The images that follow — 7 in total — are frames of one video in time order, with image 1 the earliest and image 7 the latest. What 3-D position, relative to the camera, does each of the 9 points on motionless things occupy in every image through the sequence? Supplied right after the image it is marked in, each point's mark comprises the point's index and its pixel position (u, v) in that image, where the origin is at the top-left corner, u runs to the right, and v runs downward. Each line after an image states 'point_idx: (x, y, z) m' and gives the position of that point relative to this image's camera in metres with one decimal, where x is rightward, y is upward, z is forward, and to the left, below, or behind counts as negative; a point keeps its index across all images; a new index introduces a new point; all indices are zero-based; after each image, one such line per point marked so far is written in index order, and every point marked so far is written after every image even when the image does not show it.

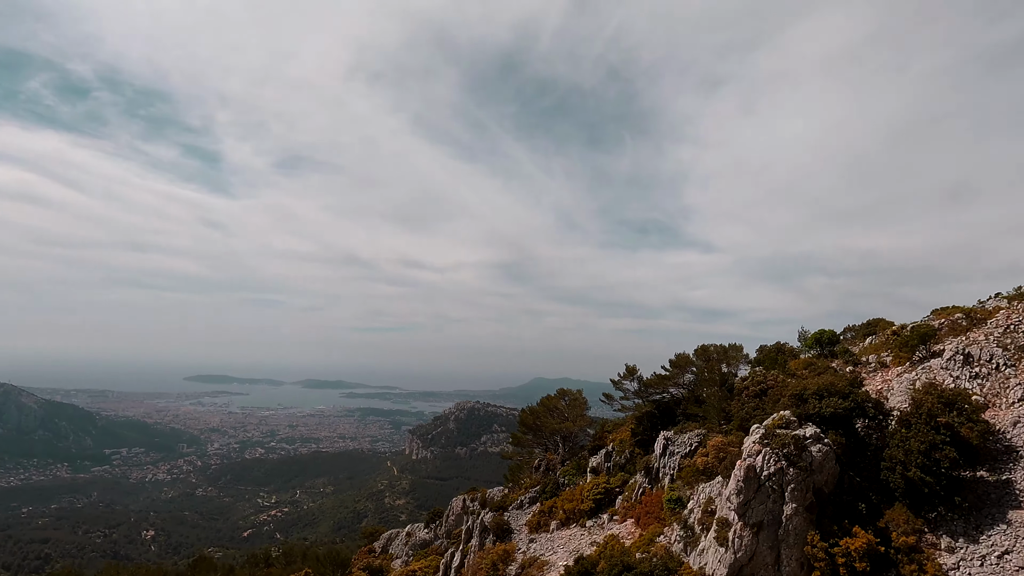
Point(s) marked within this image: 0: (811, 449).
0: (+7.2, -3.9, +12.6) m
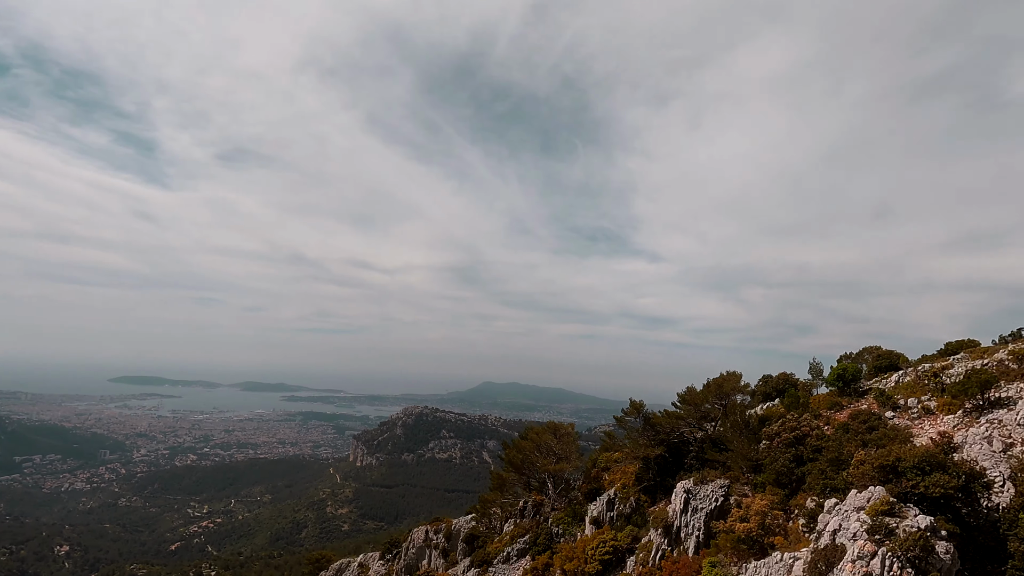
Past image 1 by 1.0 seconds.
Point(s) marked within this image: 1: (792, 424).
0: (+8.0, -4.9, +10.0) m
1: (+10.2, -5.0, +19.4) m
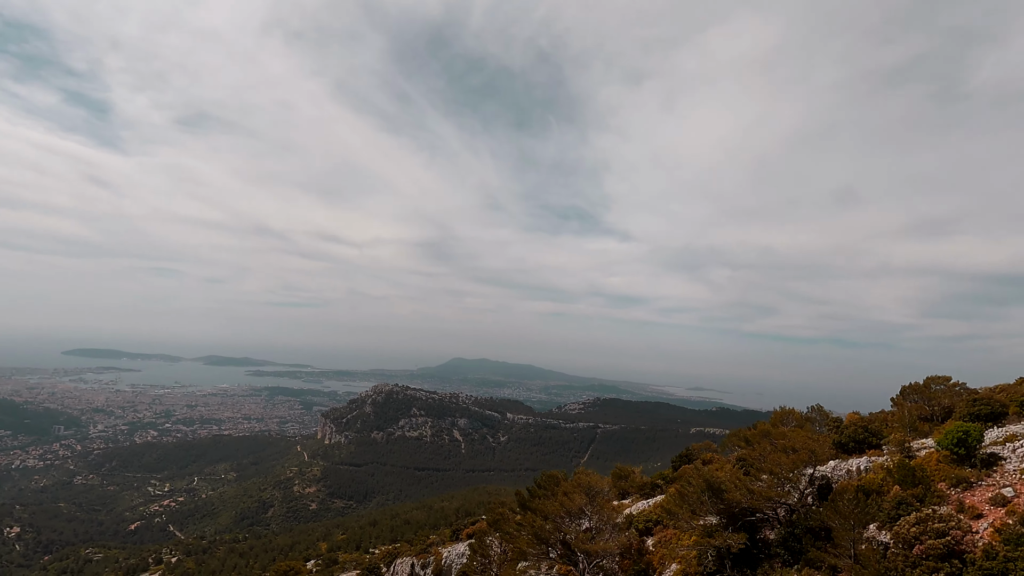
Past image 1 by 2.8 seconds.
0: (+9.8, -6.7, +5.3) m
1: (+11.5, -6.4, +14.8) m
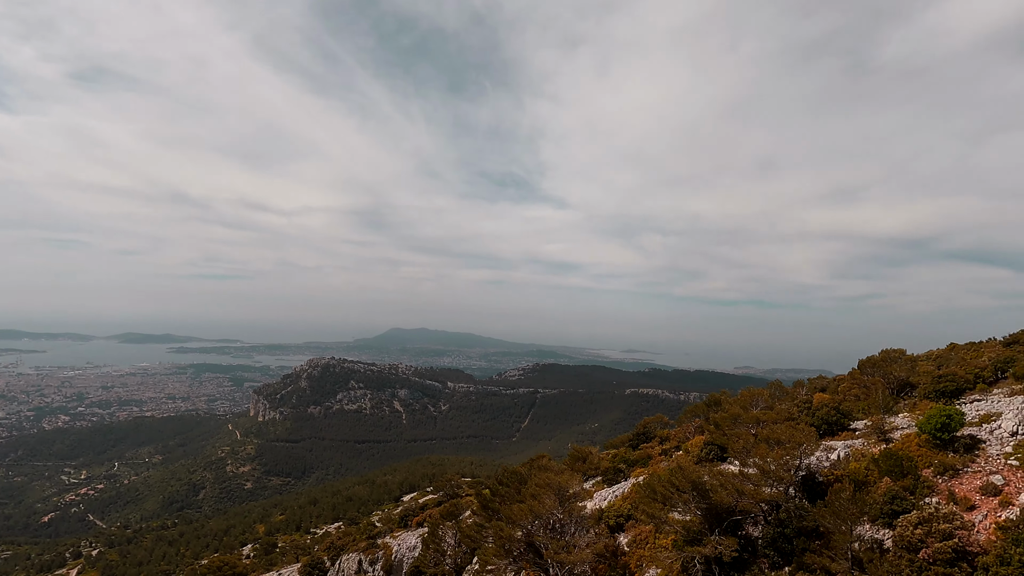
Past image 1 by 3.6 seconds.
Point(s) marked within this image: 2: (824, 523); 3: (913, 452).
0: (+10.2, -6.9, +4.4) m
1: (+10.8, -5.9, +14.0) m
2: (+8.7, -6.6, +15.0) m
3: (+12.9, -5.3, +17.1) m
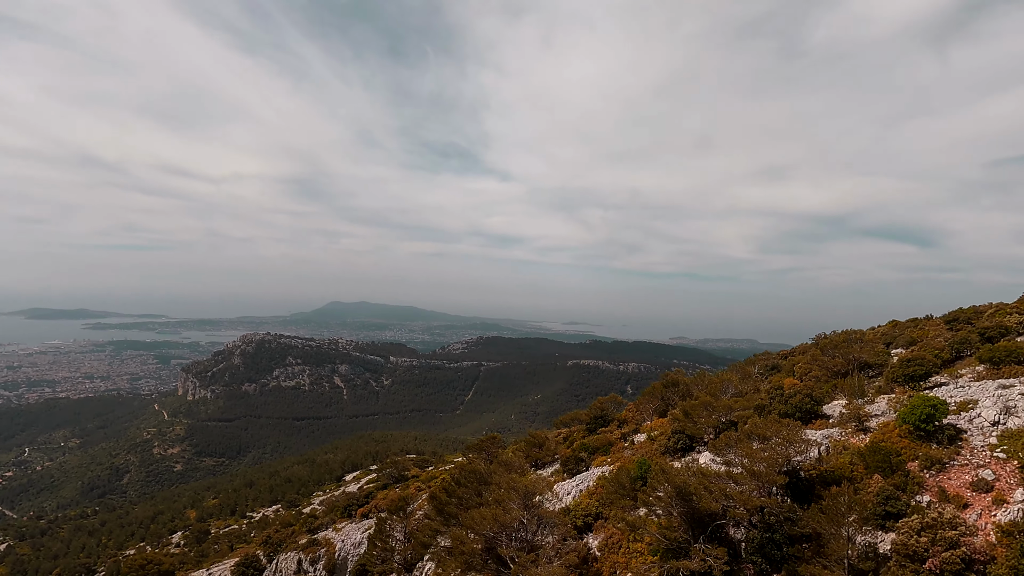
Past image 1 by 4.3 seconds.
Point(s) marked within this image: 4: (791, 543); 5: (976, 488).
0: (+10.5, -7.0, +3.5) m
1: (+10.1, -5.6, +13.1) m
2: (+7.9, -6.3, +13.9) m
3: (+11.8, -4.8, +16.4) m
4: (+7.5, -6.8, +14.4) m
5: (+12.3, -5.3, +14.2) m
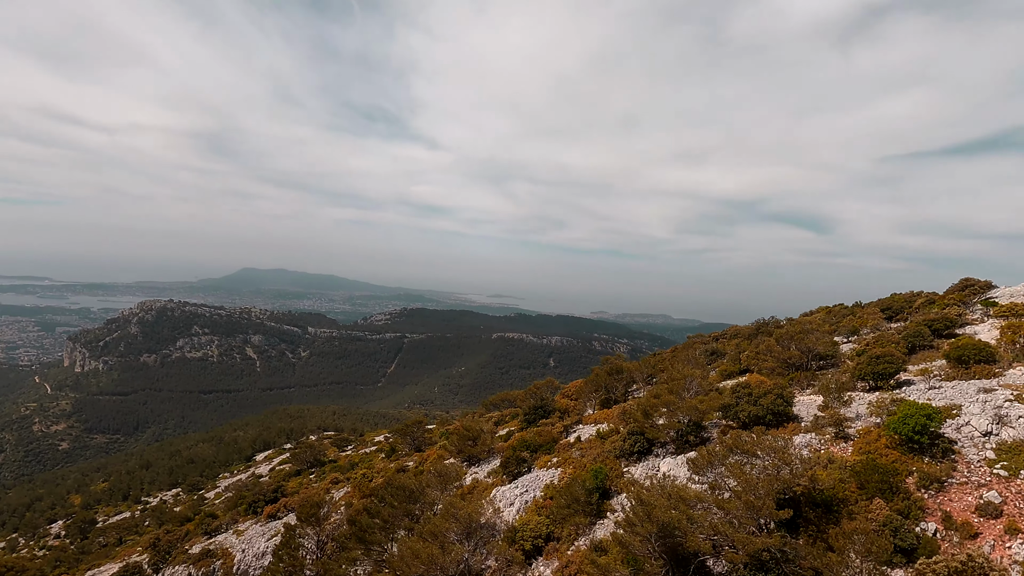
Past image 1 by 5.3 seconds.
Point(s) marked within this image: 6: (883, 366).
0: (+10.7, -7.5, +1.8) m
1: (+9.0, -5.6, +11.2) m
2: (+6.7, -6.2, +11.7) m
3: (+10.3, -4.7, +14.6) m
4: (+6.2, -6.6, +12.2) m
5: (+11.1, -5.3, +12.6) m
6: (+13.9, -2.9, +19.8) m
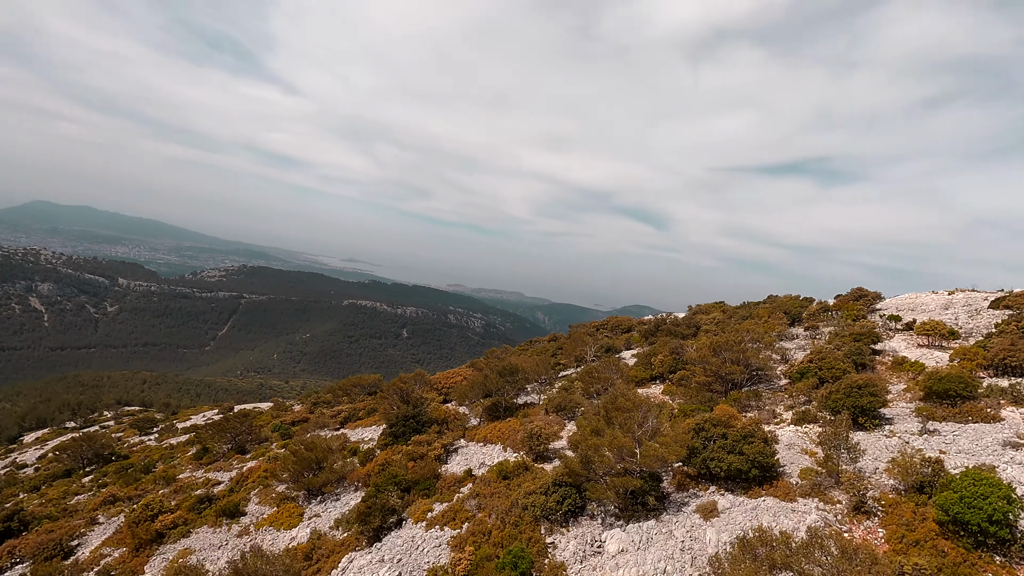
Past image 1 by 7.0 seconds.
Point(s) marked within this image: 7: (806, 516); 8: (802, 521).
0: (+11.8, -8.8, -2.0) m
1: (+7.9, -6.2, +6.5) m
2: (+5.5, -6.5, +6.5) m
3: (+8.3, -5.1, +10.1) m
4: (+4.9, -7.0, +6.8) m
5: (+9.6, -5.9, +8.3) m
6: (+10.6, -3.3, +16.0) m
7: (+6.4, -4.9, +11.6) m
8: (+6.0, -5.0, +11.6) m
